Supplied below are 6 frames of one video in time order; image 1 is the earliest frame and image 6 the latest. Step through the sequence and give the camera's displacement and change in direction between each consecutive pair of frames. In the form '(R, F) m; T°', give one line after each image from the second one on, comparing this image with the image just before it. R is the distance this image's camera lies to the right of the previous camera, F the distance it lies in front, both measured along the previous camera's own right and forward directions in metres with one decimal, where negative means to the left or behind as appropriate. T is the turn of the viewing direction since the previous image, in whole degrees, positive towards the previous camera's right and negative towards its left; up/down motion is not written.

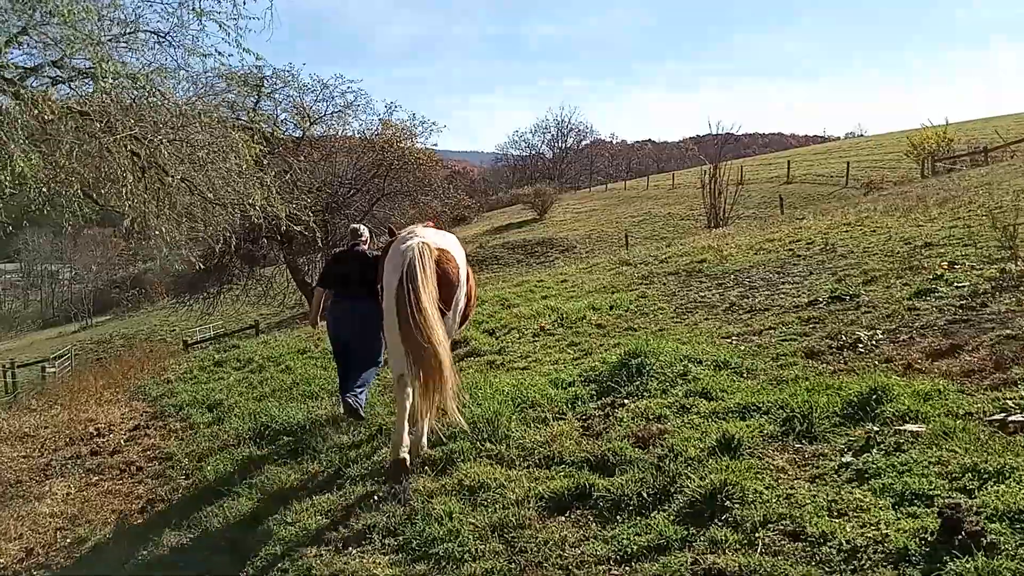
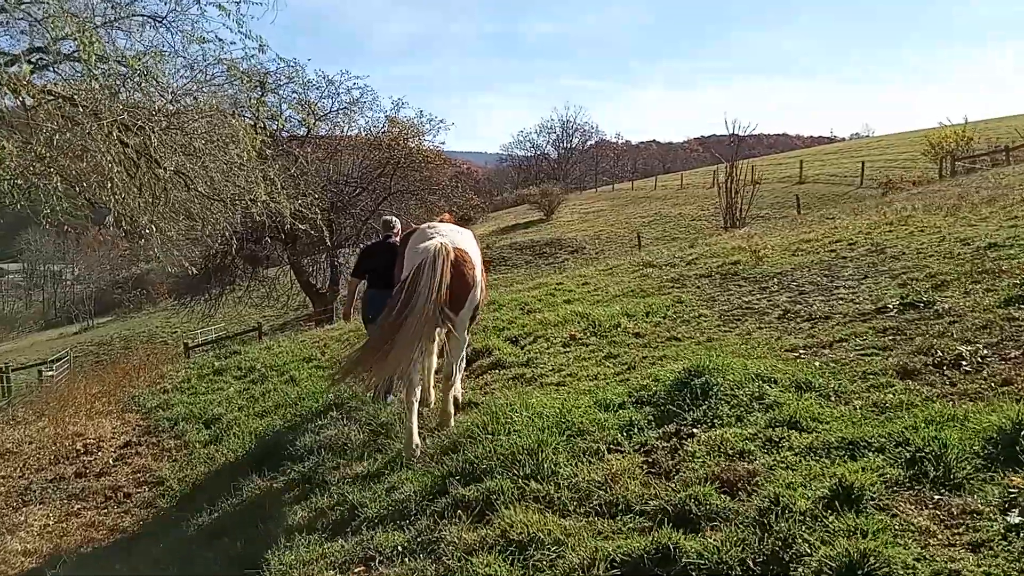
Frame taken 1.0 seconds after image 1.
(-0.2, +0.8) m; 0°
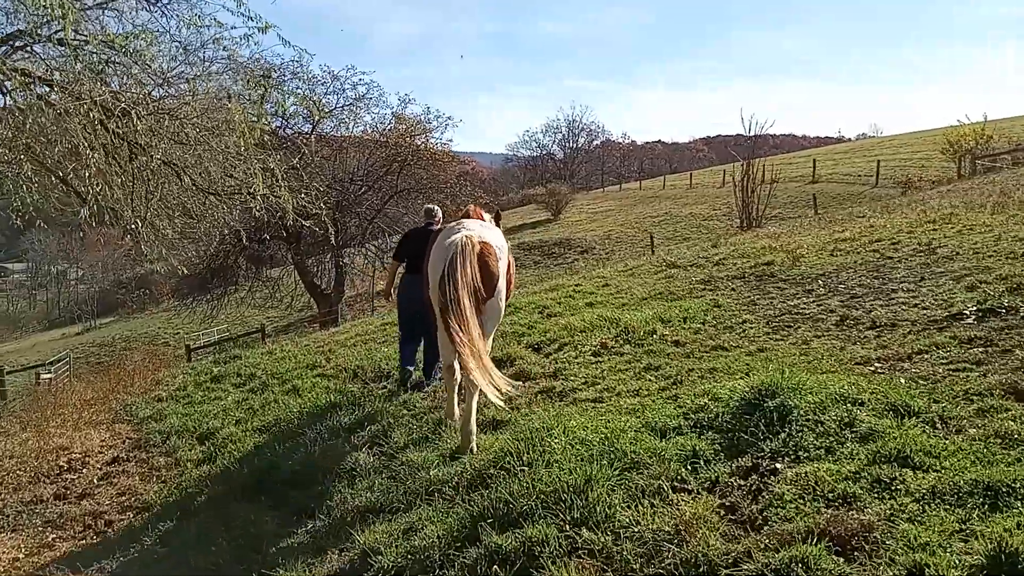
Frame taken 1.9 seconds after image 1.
(-0.2, +0.7) m; 0°
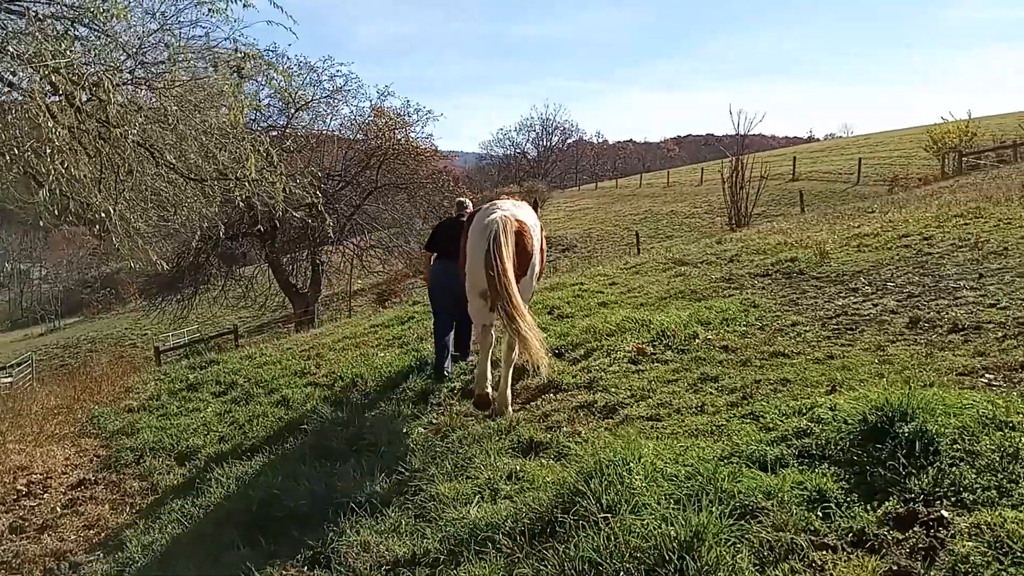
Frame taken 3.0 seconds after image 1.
(-0.4, +0.8) m; +2°
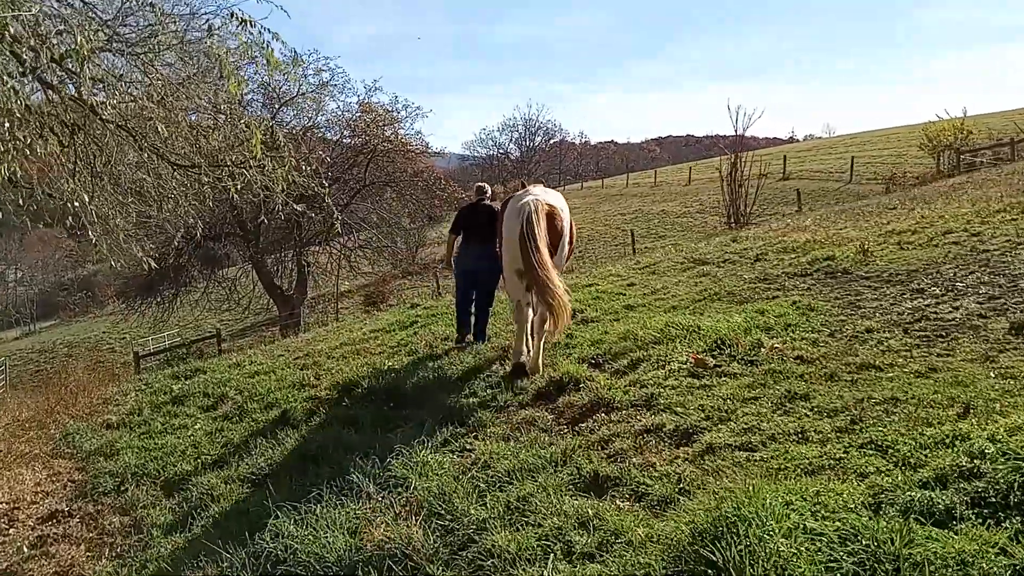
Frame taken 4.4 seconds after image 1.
(-0.4, +0.8) m; +1°
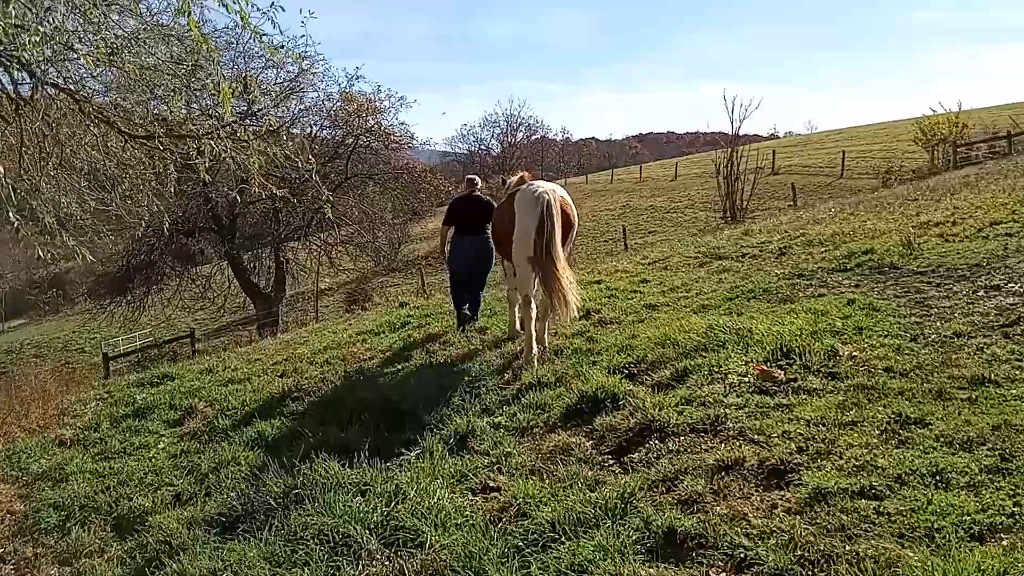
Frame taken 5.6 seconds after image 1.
(-0.2, +0.9) m; +1°
